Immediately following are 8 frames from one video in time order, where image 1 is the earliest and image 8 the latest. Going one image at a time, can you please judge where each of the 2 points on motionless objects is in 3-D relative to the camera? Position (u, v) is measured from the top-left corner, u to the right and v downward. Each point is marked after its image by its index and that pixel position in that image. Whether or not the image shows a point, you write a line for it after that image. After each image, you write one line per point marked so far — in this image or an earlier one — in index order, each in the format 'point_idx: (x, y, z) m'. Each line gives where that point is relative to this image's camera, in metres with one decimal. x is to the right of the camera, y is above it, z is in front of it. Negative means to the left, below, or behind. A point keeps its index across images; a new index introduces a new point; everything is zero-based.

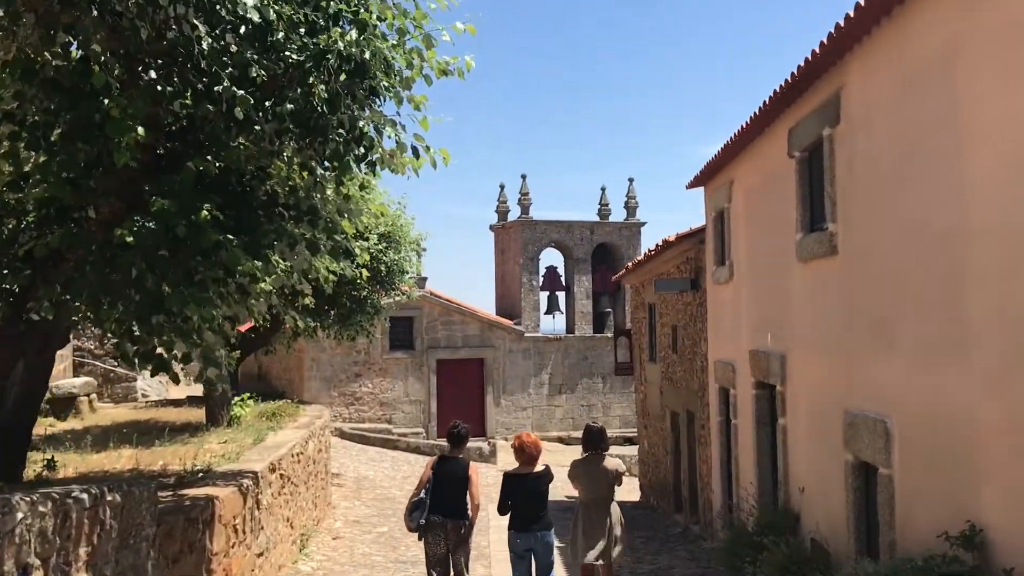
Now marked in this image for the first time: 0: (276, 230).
0: (-1.5, +0.4, +5.8) m
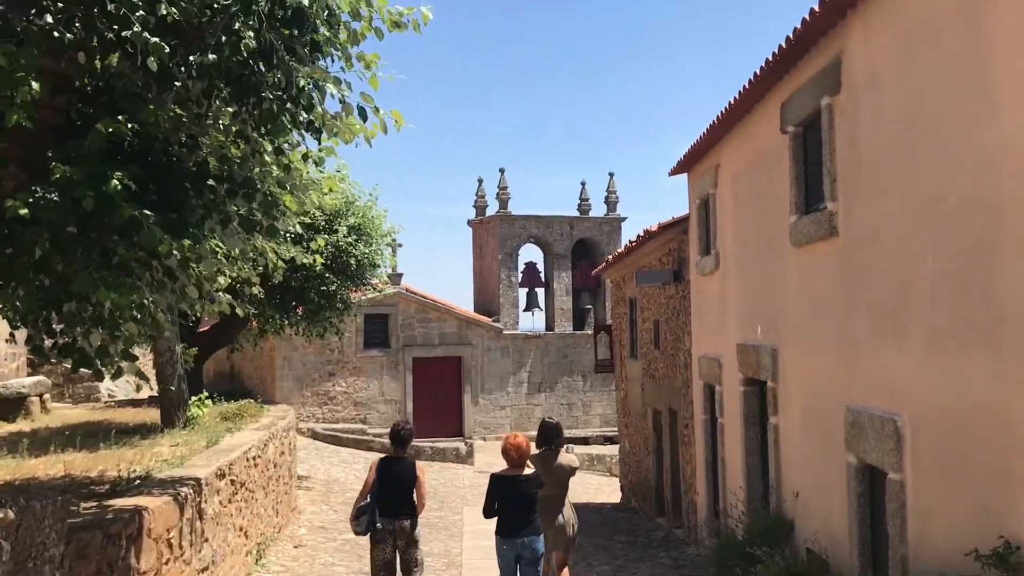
0: (-1.7, +0.4, +5.1) m
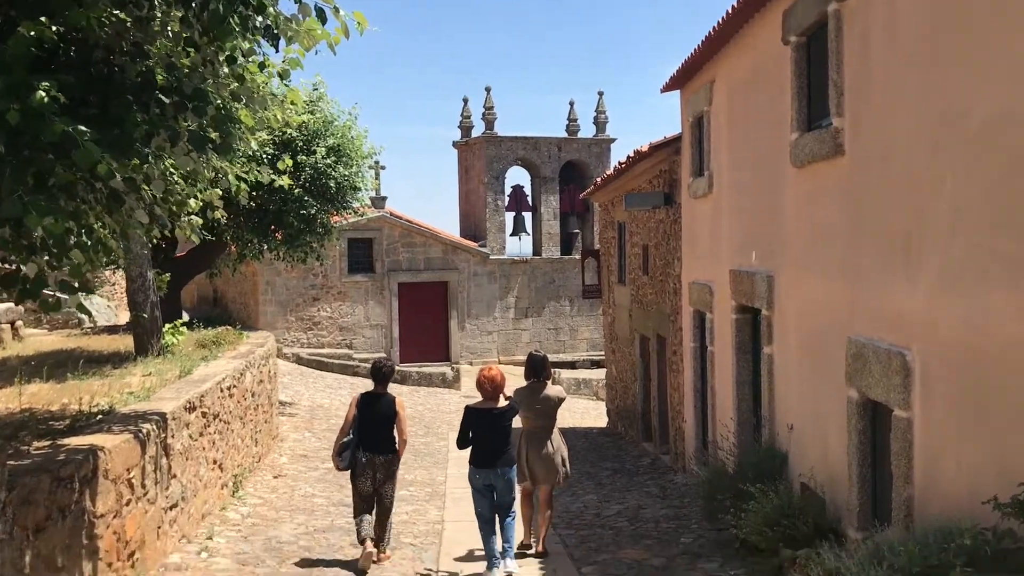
0: (-1.8, +0.8, +4.6) m
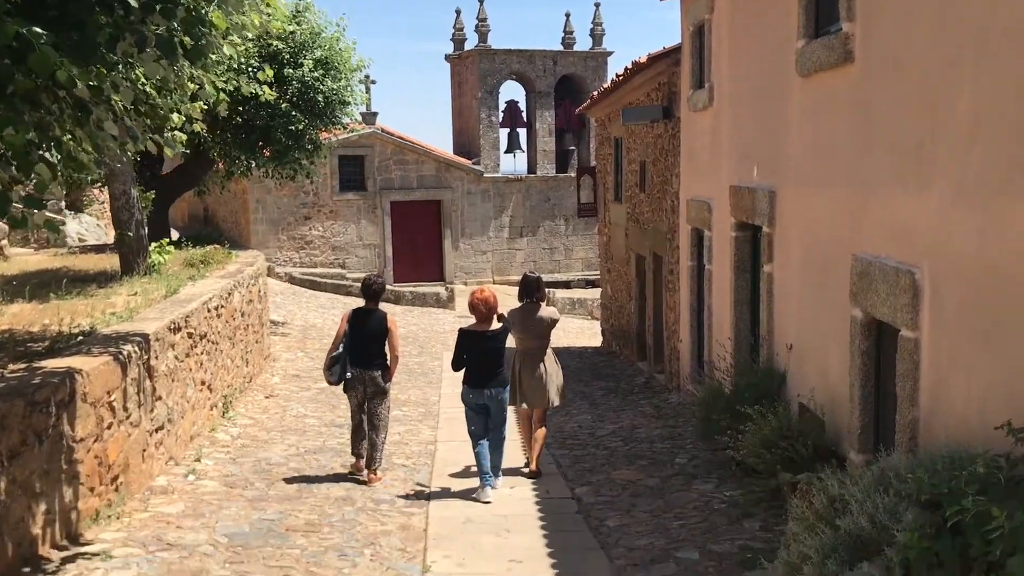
0: (-1.8, +1.2, +4.3) m
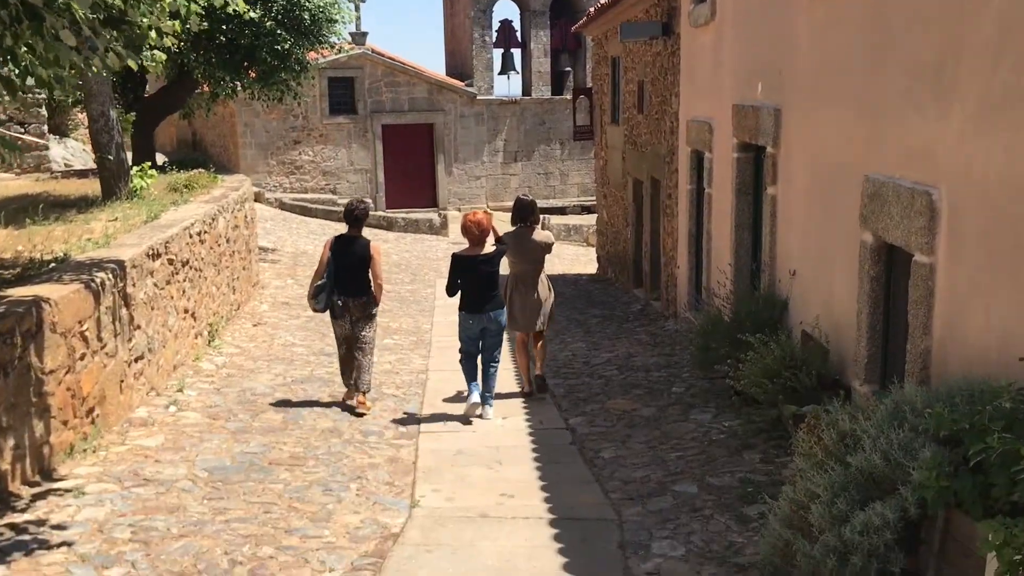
0: (-1.9, +1.5, +3.9) m
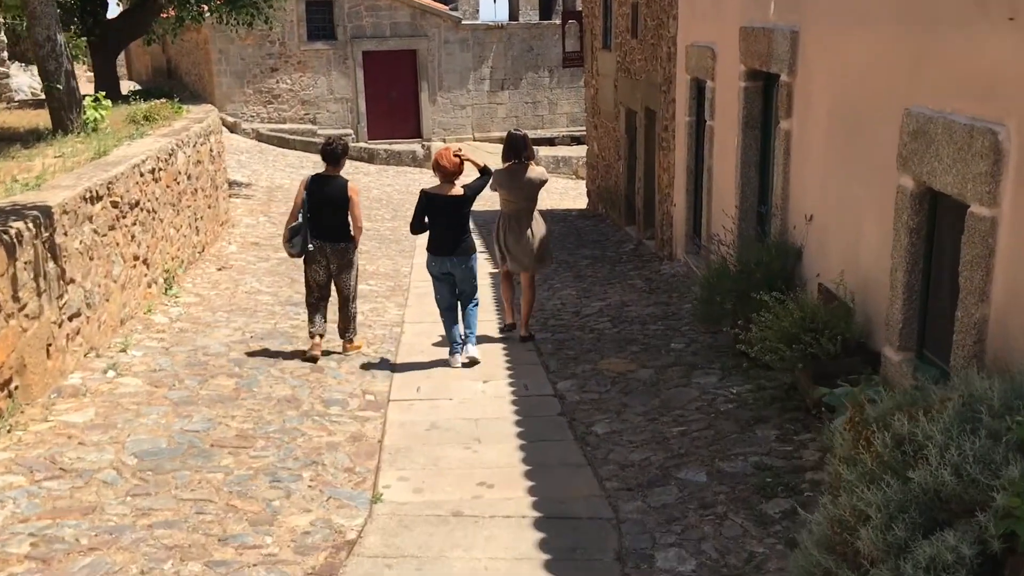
0: (-1.9, +1.6, +3.0) m
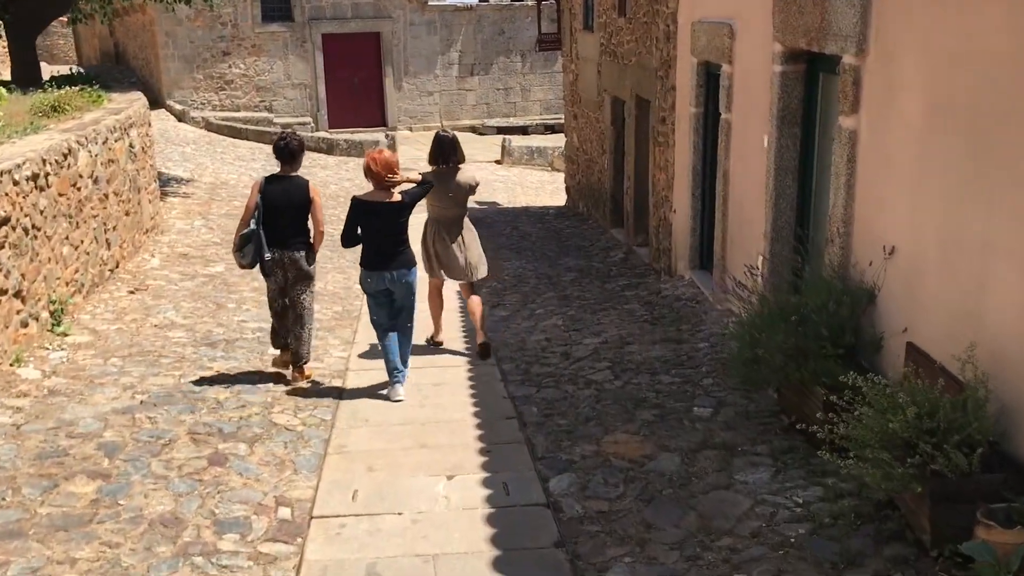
0: (-2.0, +1.3, +1.4) m
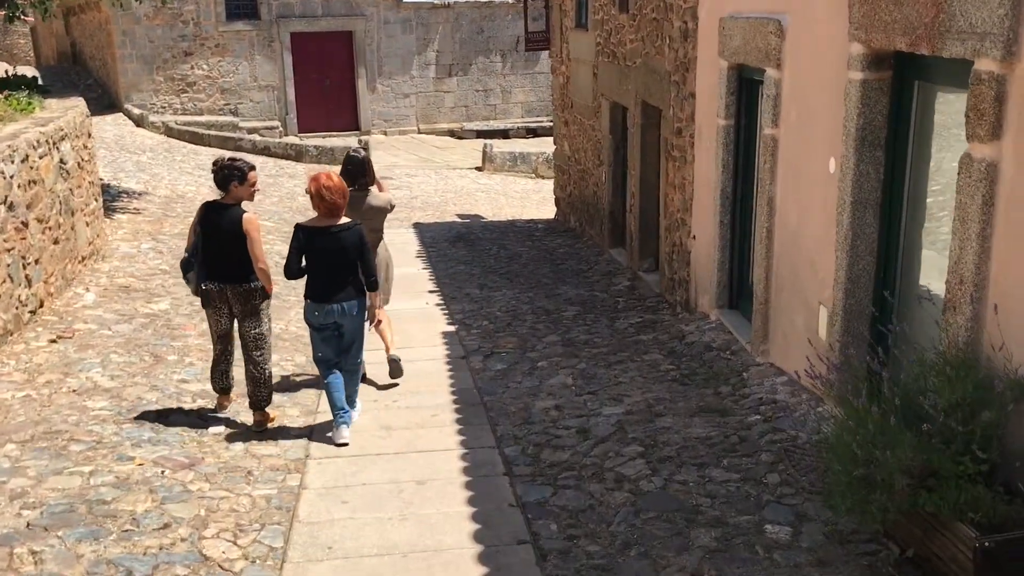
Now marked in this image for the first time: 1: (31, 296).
0: (-1.9, +1.0, +0.1) m
1: (-3.6, -0.1, +7.1) m
